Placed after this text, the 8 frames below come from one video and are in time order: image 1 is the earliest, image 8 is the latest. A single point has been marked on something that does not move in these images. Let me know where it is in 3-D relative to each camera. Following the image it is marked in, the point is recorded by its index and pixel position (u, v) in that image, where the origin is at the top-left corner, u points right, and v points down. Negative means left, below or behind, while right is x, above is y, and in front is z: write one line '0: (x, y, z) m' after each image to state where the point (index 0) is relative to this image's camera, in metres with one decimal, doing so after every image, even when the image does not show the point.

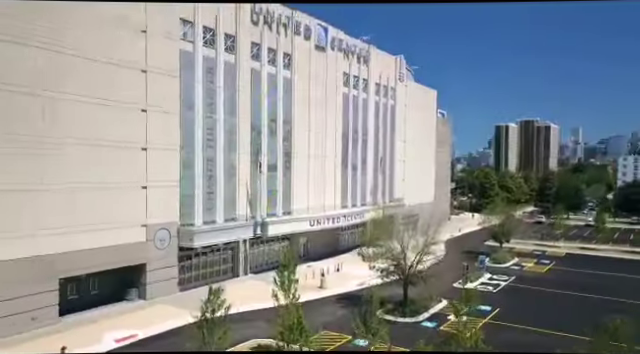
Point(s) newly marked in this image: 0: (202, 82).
0: (-1.3, +1.2, +6.4) m
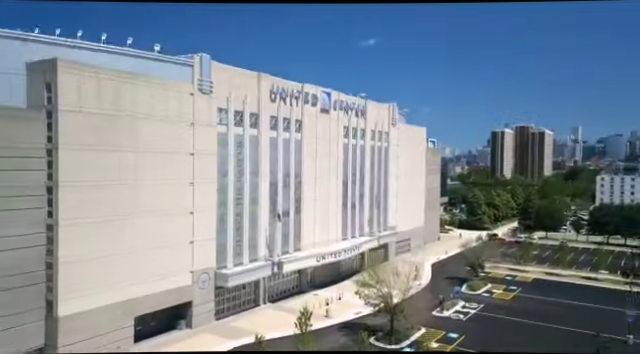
0: (-1.2, +0.3, +8.1) m
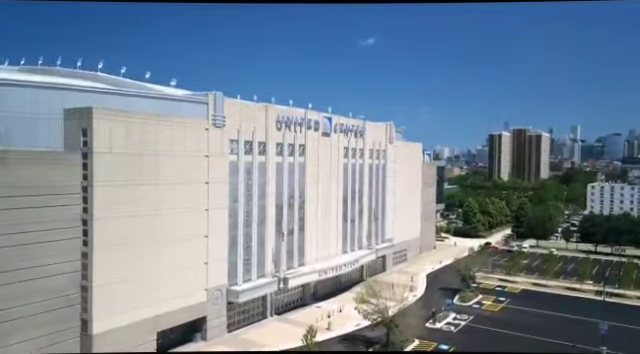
0: (-1.2, -0.1, +8.8) m
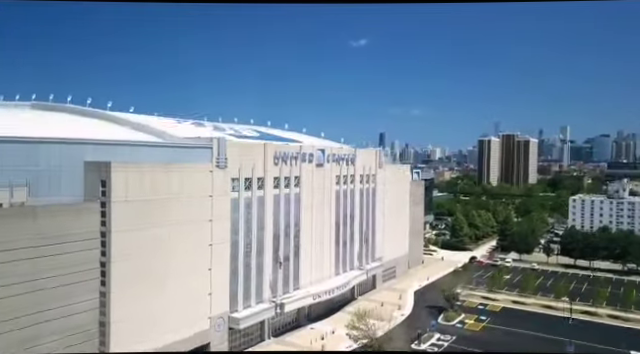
0: (-1.3, -0.8, +9.5) m
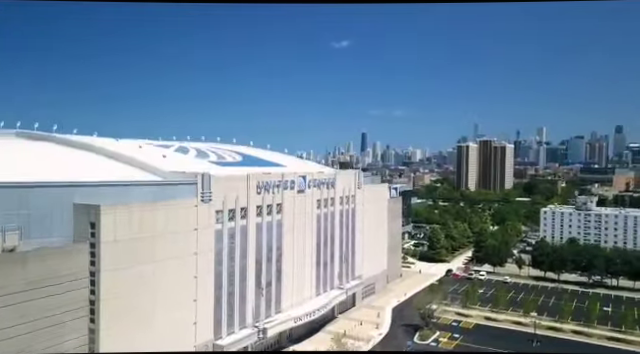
0: (-1.7, -1.4, +9.8) m
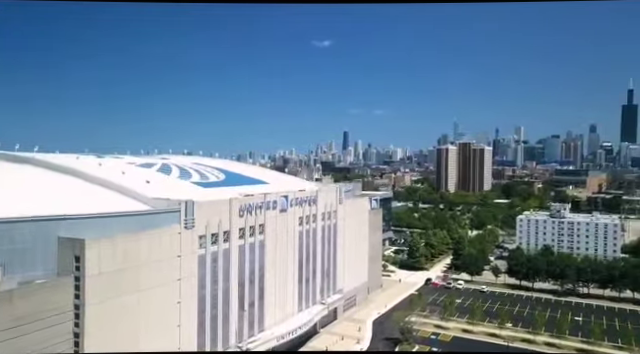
0: (-2.1, -1.9, +10.0) m
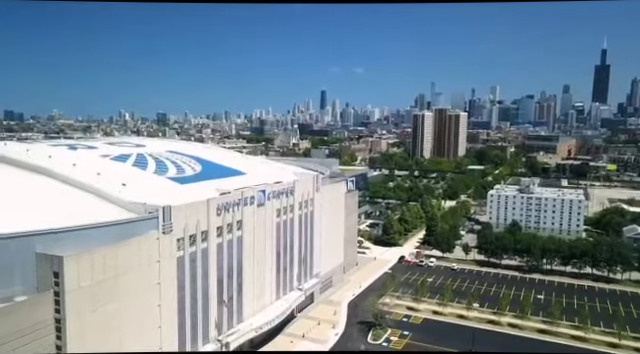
0: (-2.6, -1.9, +10.2) m
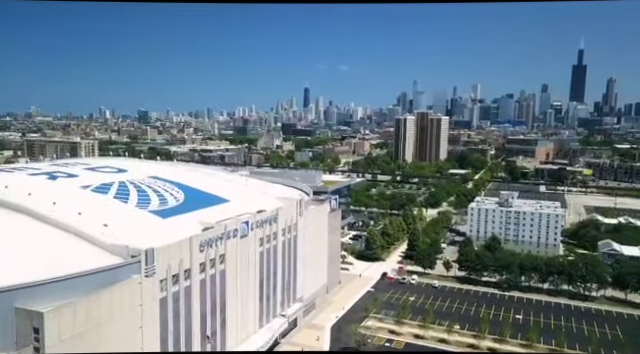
0: (-2.9, -2.7, +10.2) m
